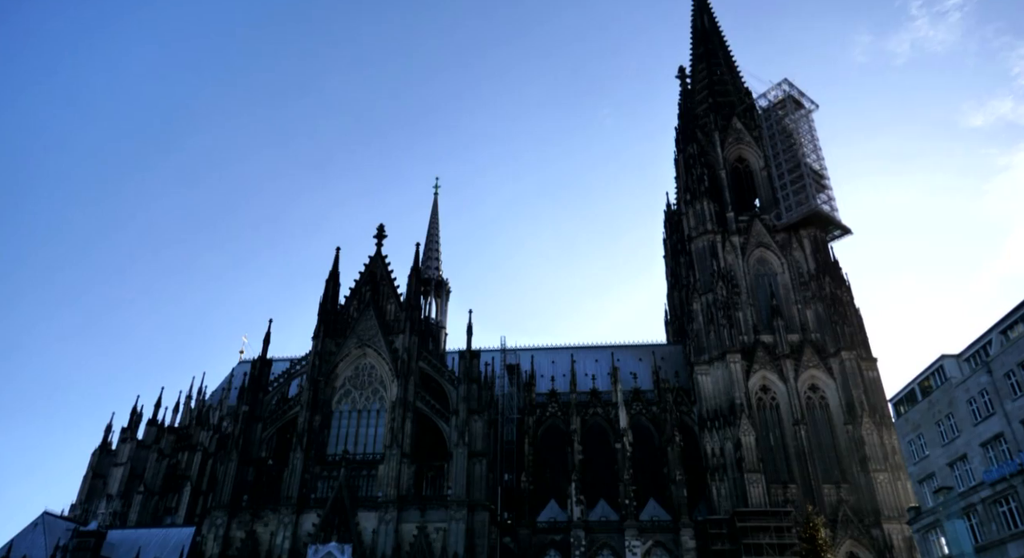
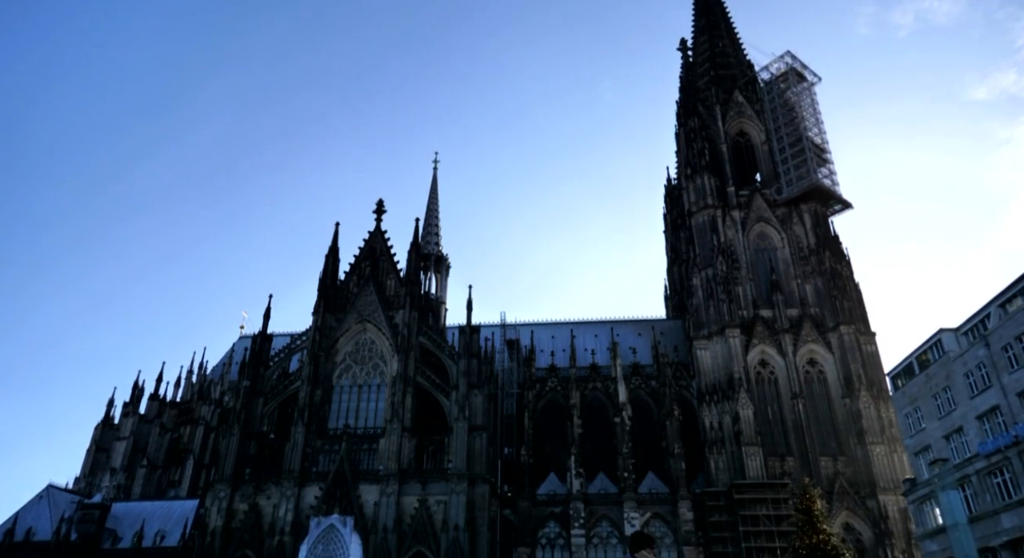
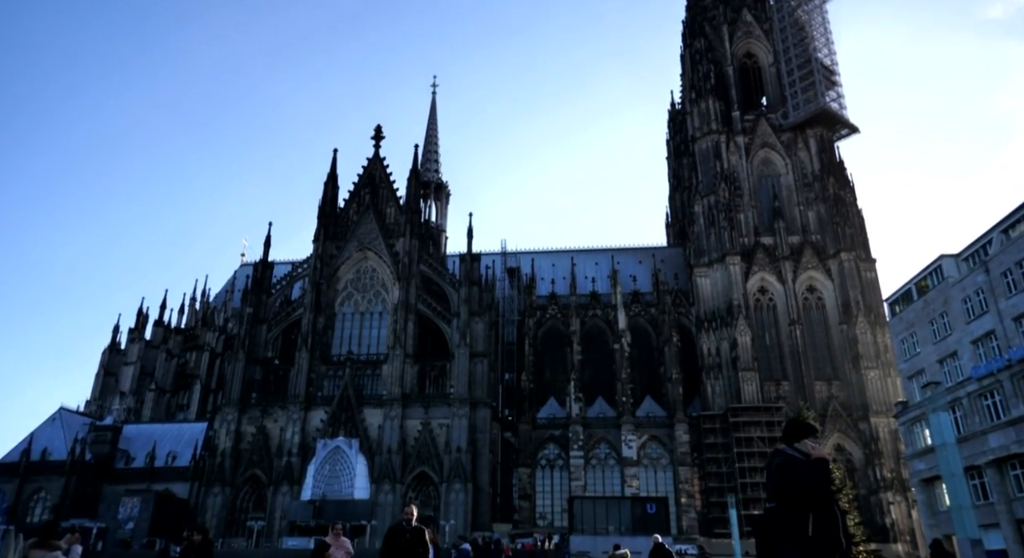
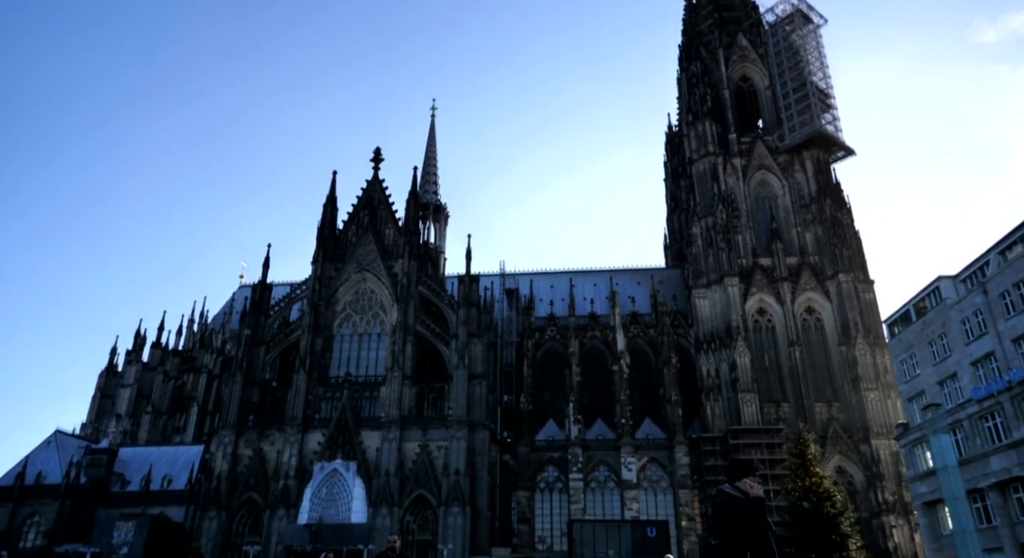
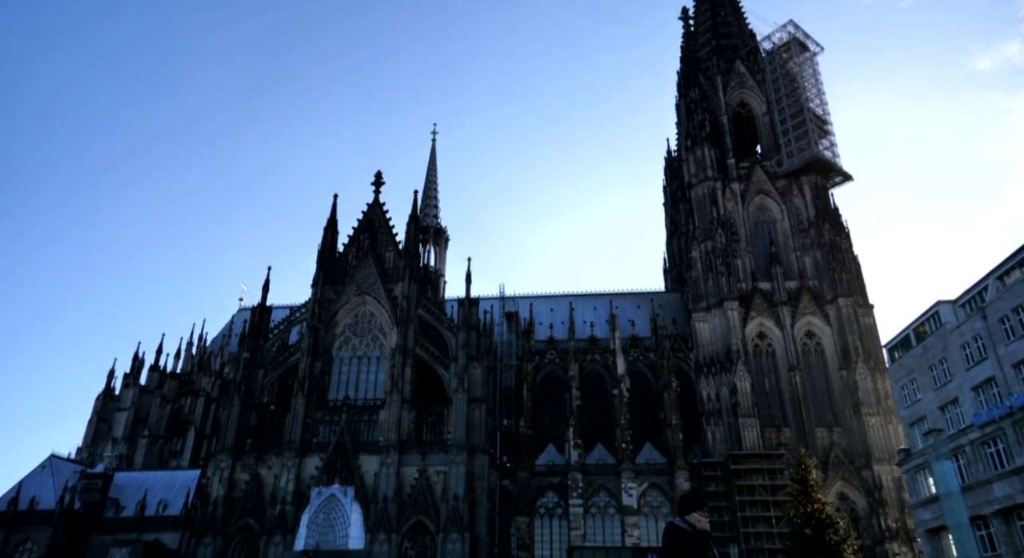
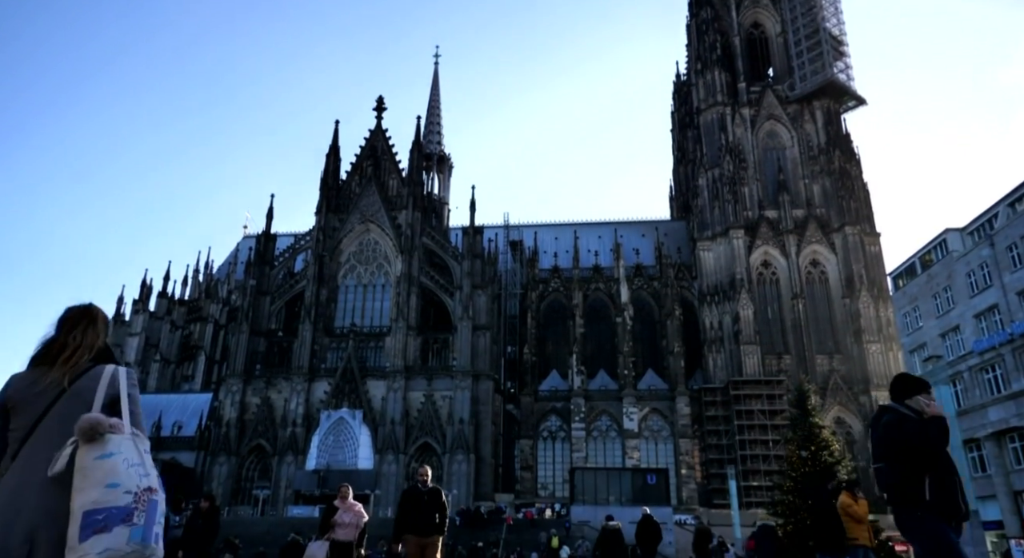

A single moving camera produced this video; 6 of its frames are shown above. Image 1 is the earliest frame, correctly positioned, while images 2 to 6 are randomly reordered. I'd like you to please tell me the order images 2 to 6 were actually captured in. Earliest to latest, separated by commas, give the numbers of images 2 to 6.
2, 5, 4, 3, 6
